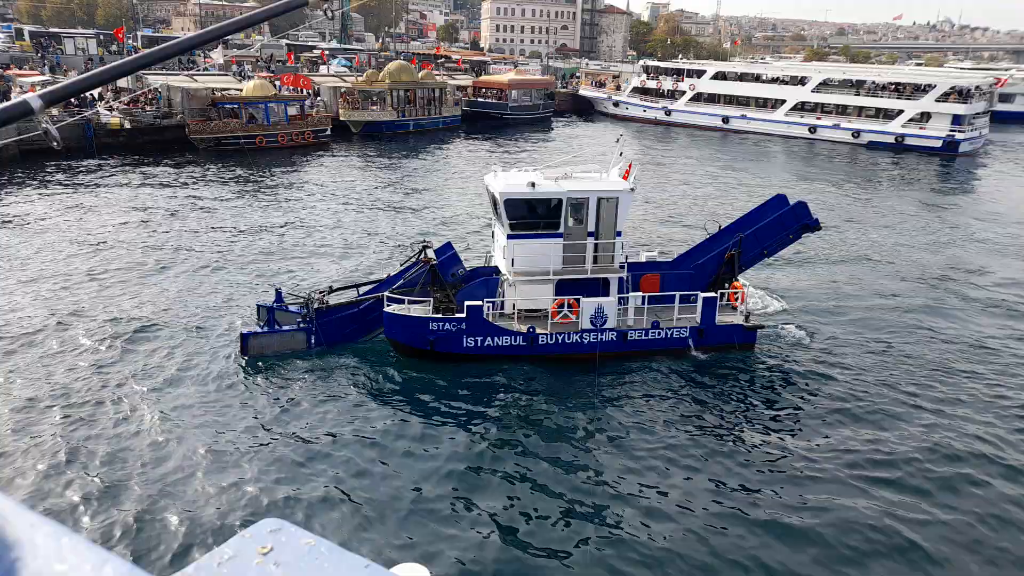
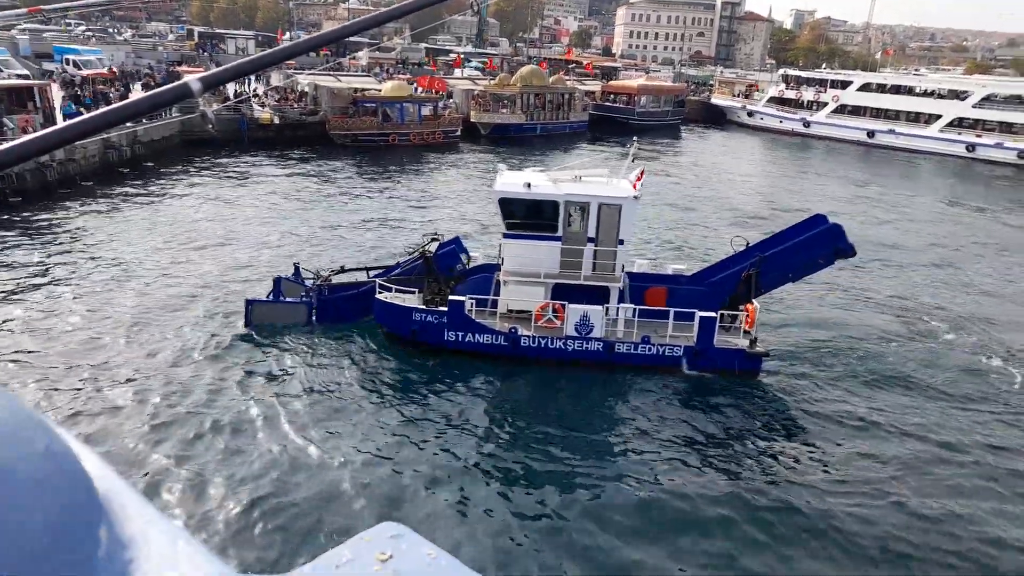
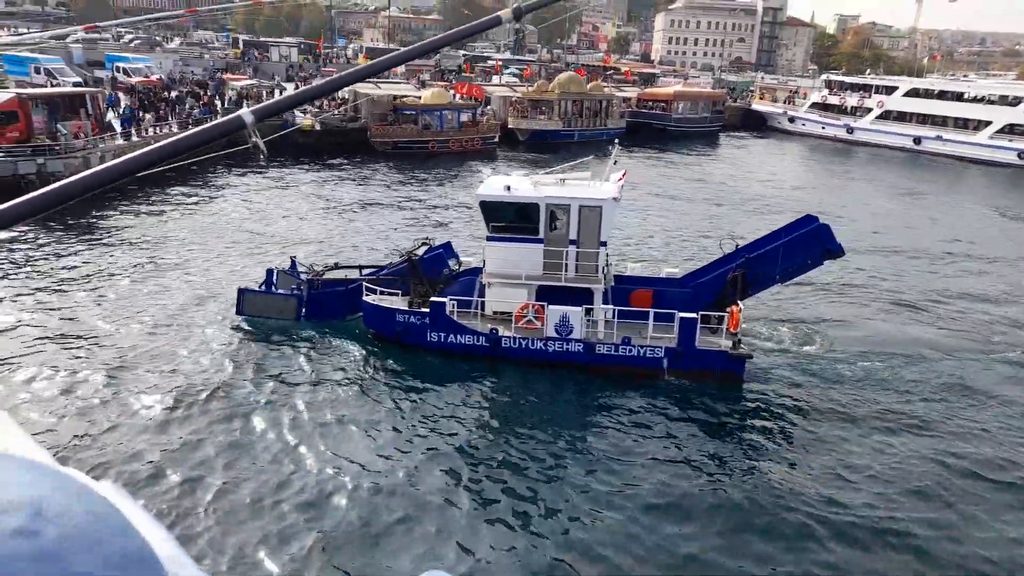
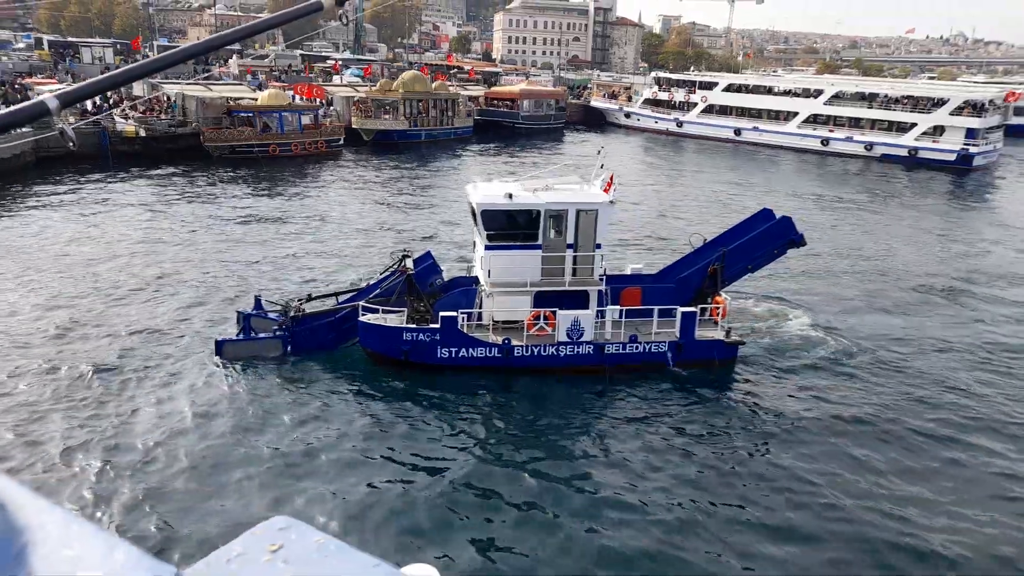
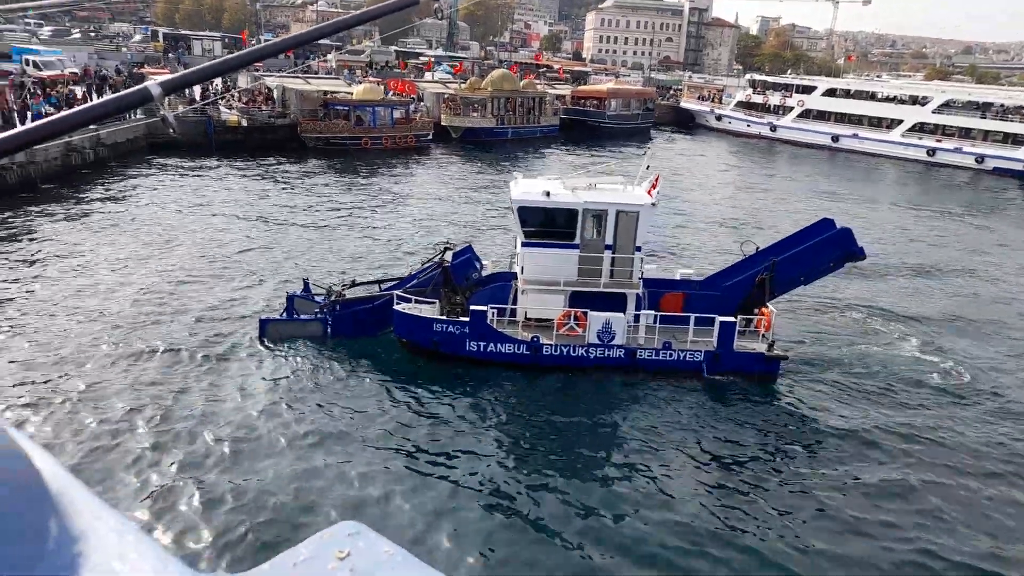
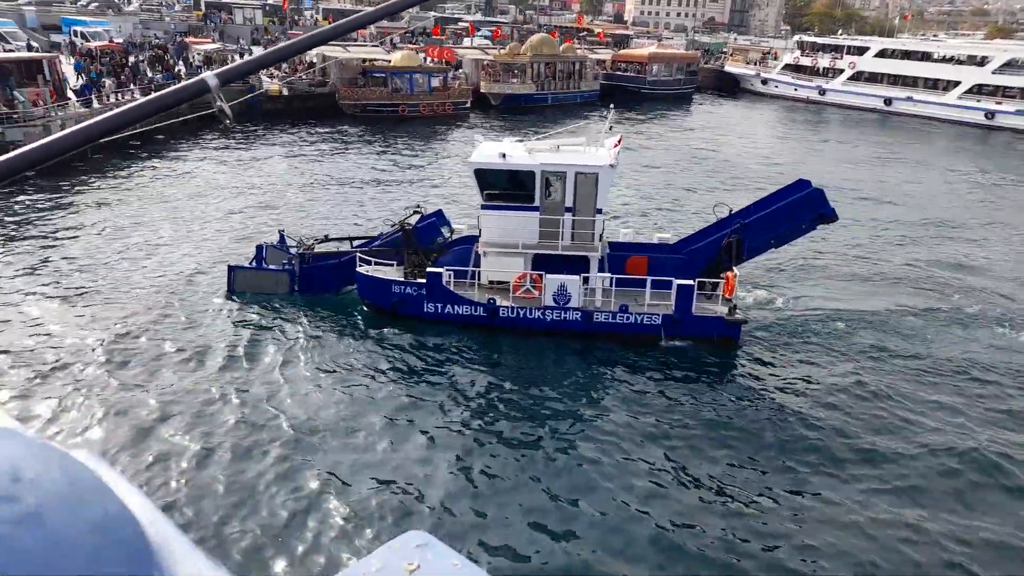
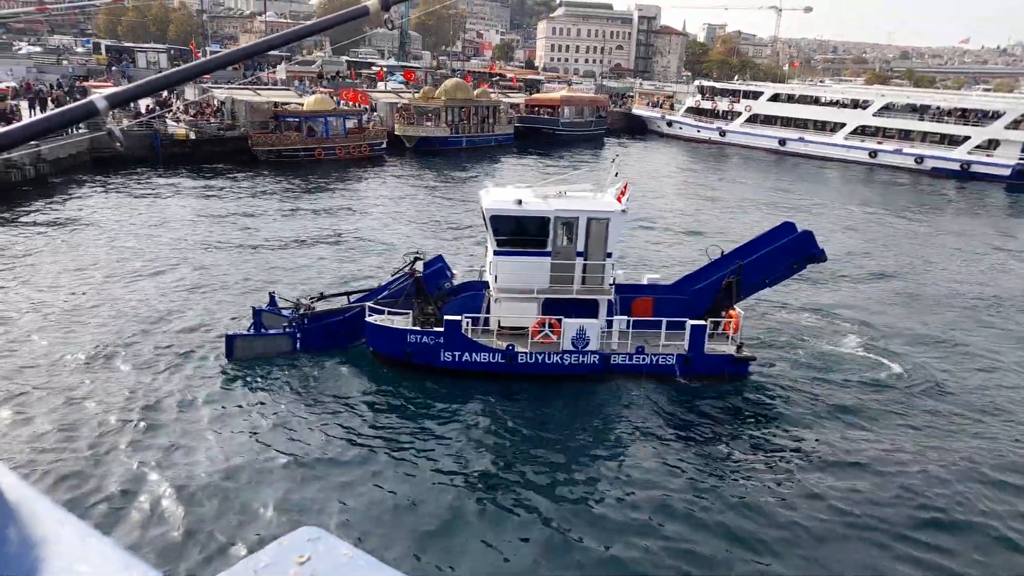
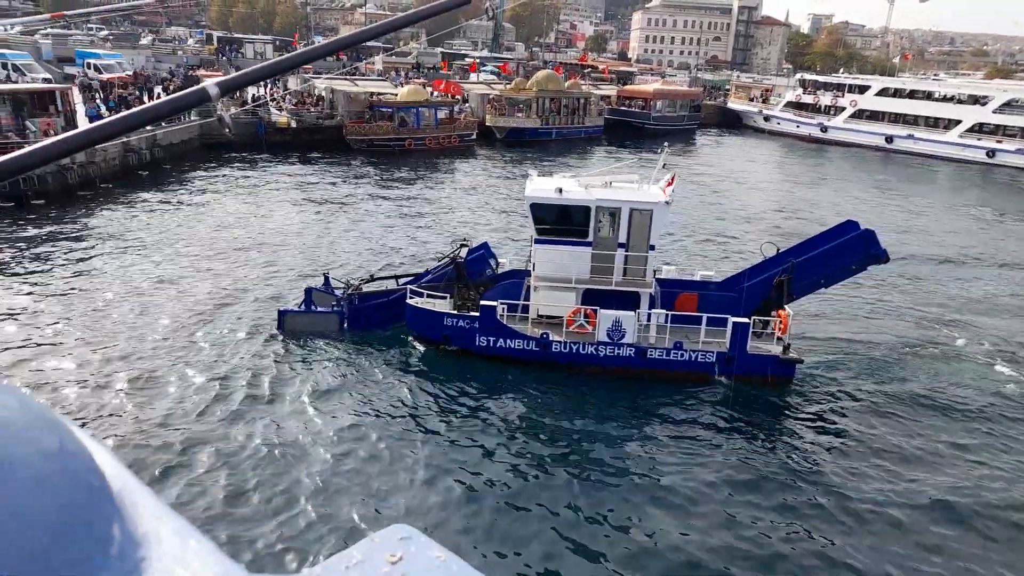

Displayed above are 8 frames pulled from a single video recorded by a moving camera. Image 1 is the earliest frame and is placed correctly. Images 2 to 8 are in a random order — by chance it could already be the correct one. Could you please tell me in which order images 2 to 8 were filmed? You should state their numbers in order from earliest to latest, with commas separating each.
4, 7, 5, 8, 2, 6, 3
